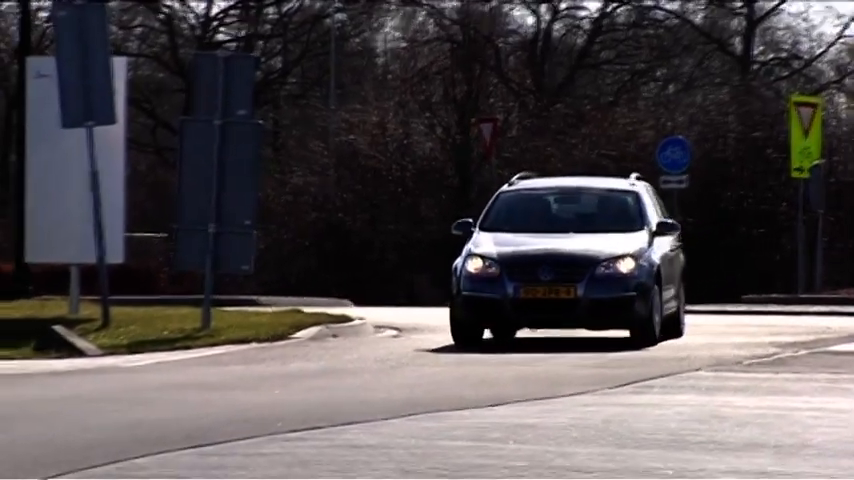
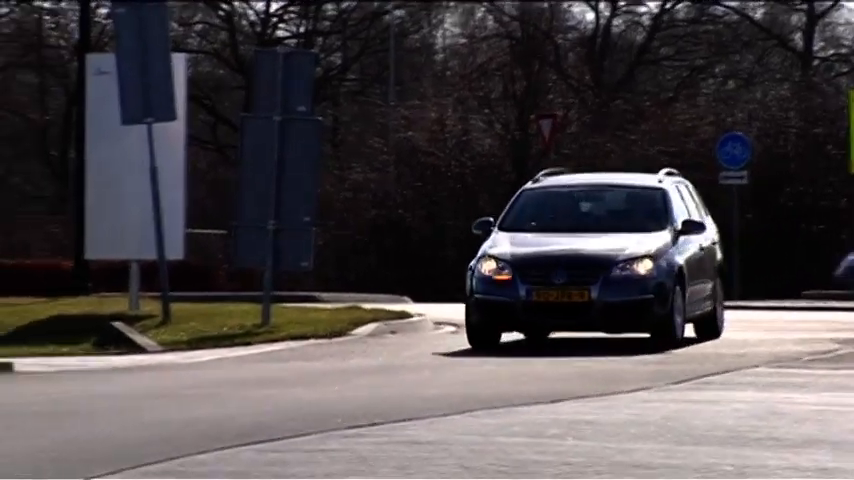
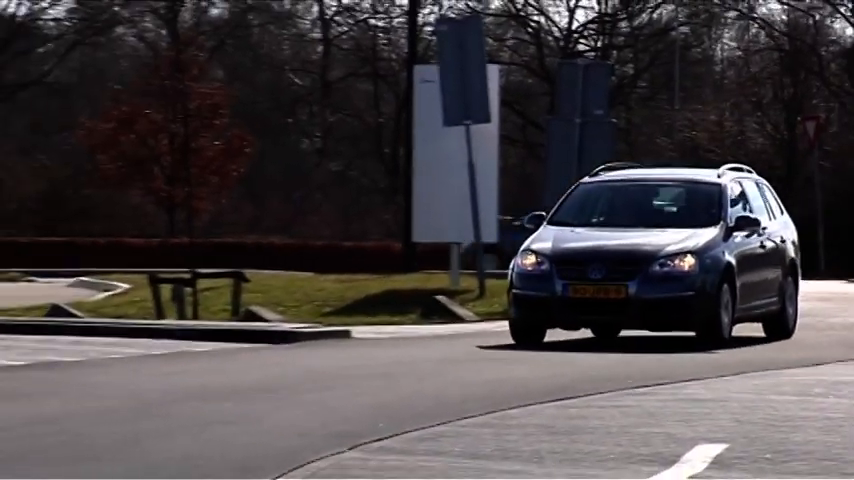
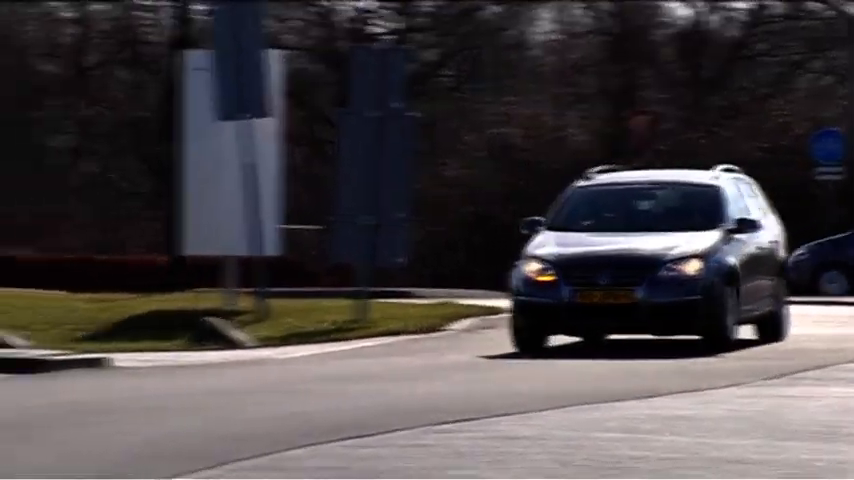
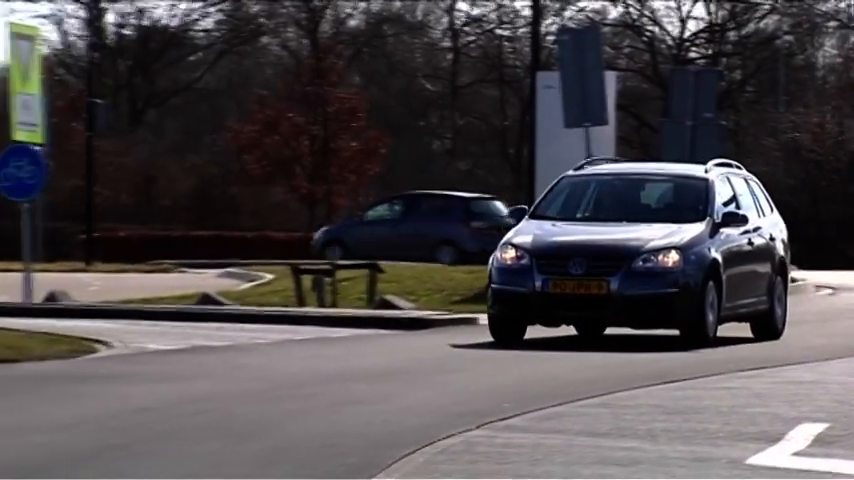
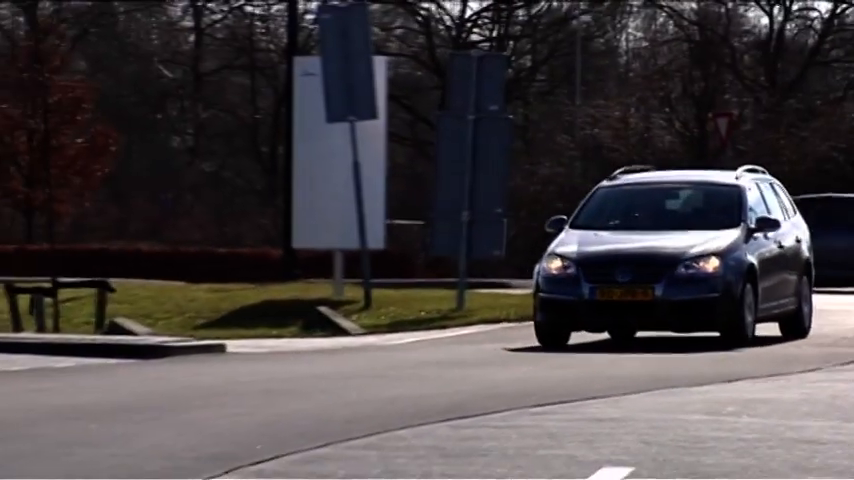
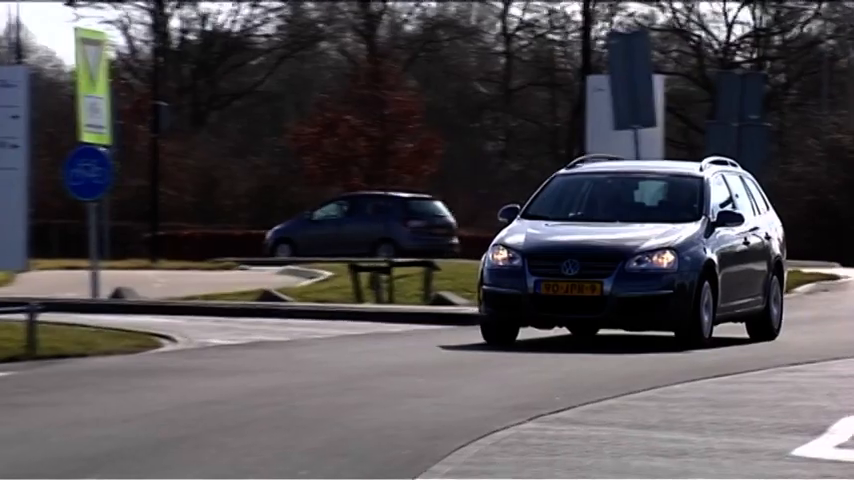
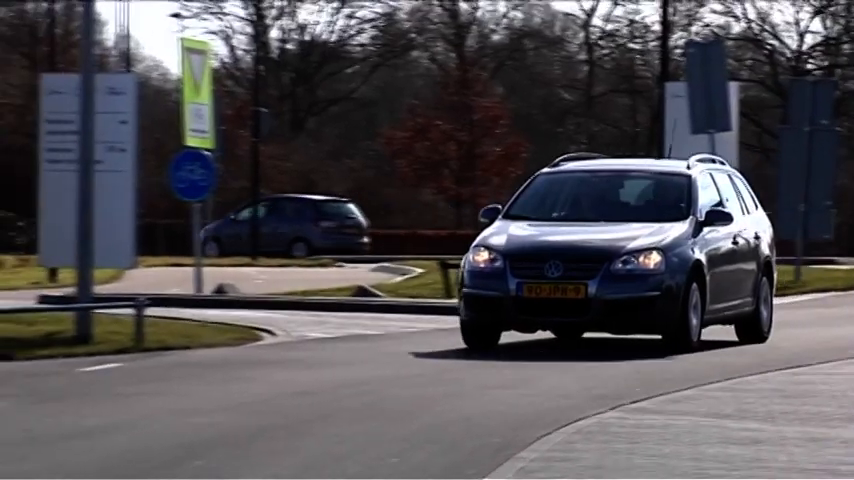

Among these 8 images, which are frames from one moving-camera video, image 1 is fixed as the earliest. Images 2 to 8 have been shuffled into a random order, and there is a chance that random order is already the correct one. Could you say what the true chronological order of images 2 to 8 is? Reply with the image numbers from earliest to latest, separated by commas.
2, 4, 6, 3, 5, 7, 8
